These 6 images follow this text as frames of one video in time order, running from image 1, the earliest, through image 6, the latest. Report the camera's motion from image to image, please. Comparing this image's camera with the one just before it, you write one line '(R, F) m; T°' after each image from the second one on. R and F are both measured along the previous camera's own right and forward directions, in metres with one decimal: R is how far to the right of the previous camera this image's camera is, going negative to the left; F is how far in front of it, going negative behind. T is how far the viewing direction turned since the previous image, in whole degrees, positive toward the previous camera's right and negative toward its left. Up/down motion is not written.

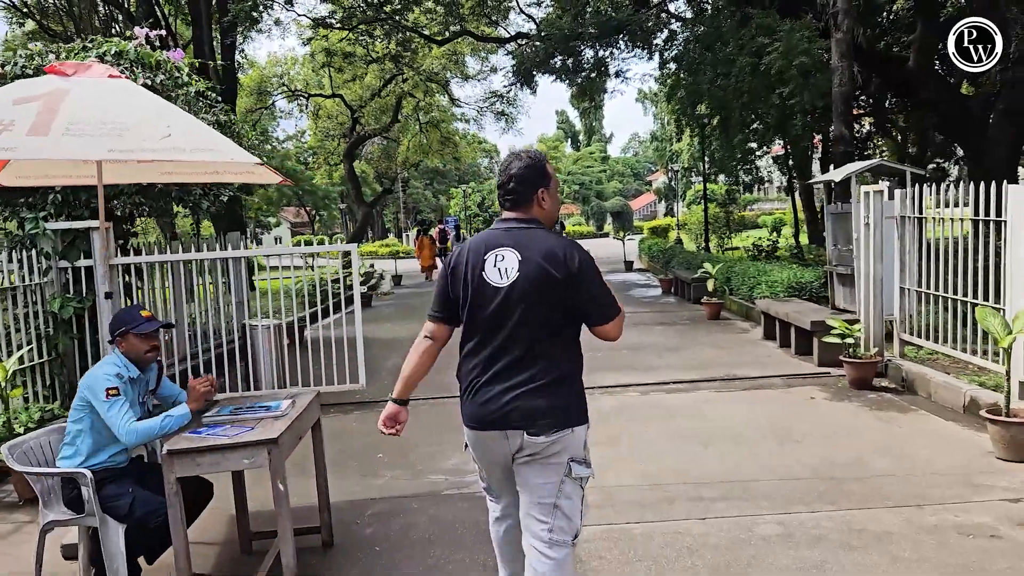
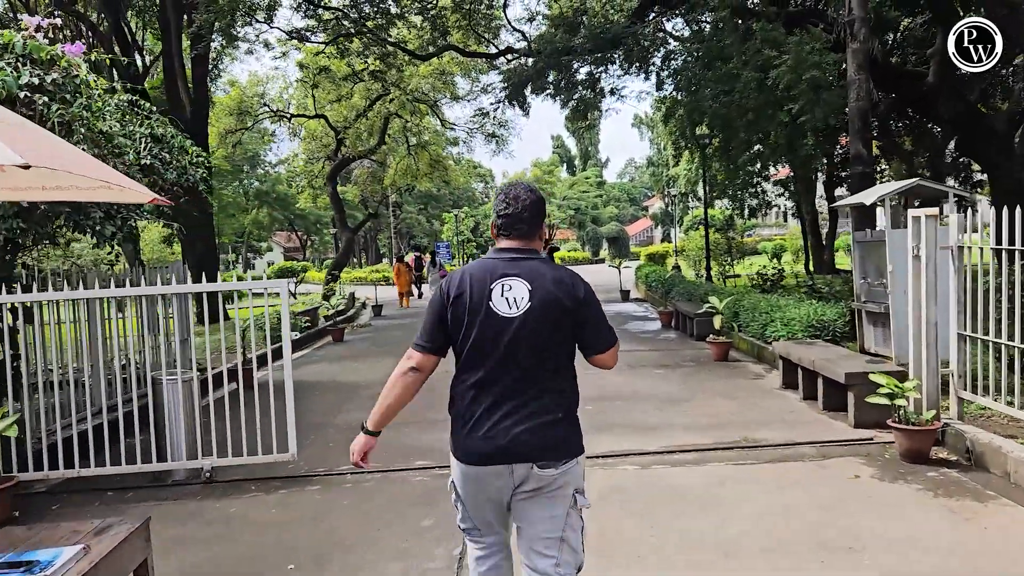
(+0.2, +1.2) m; 0°
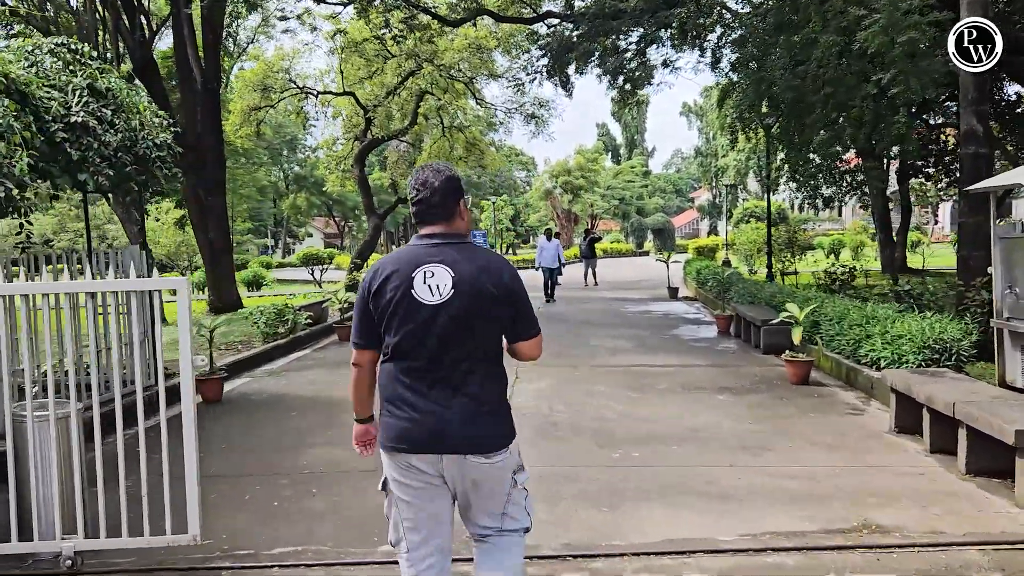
(+0.1, +1.7) m; -3°
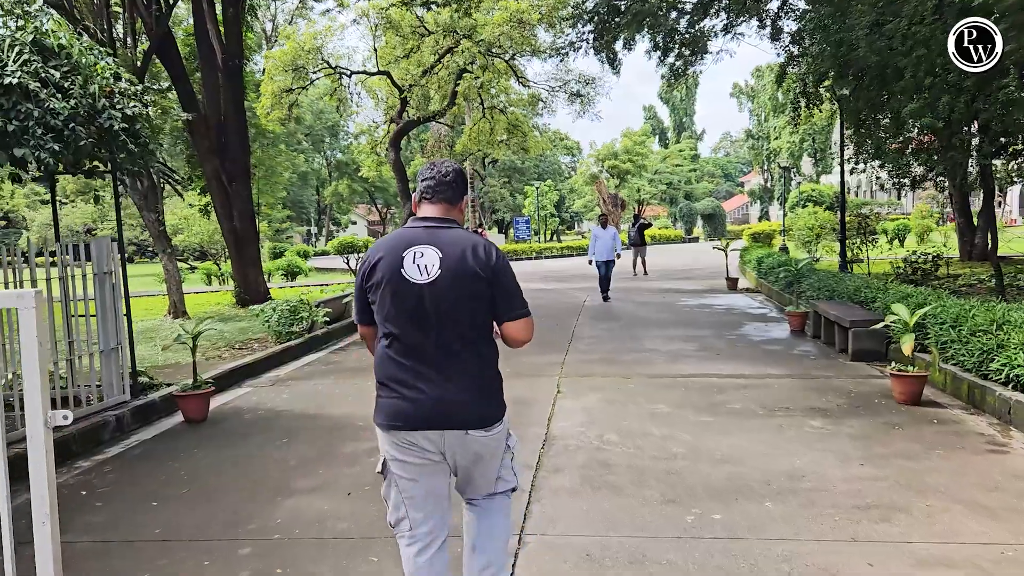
(0.0, +1.2) m; -3°
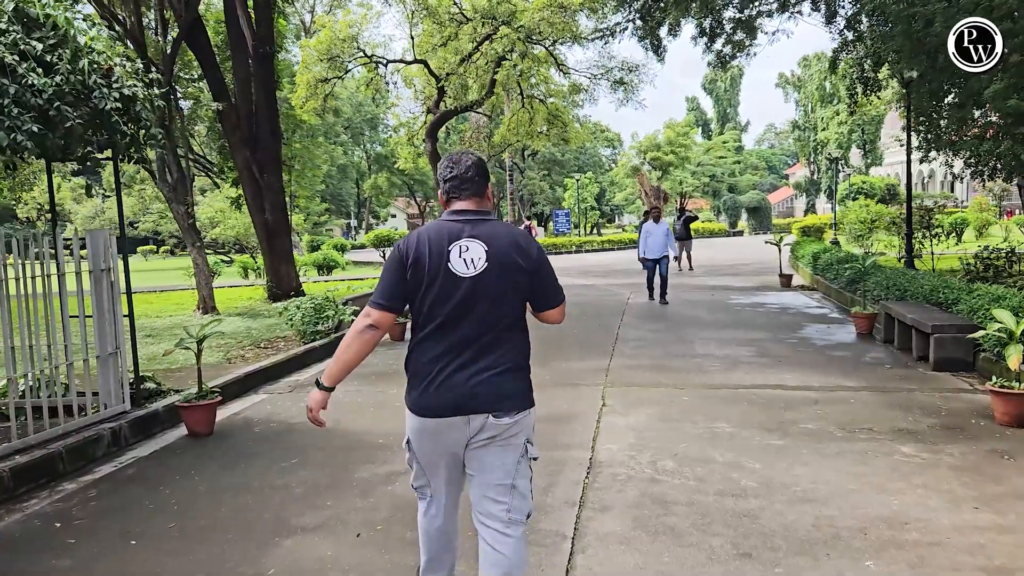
(0.0, +0.7) m; -3°
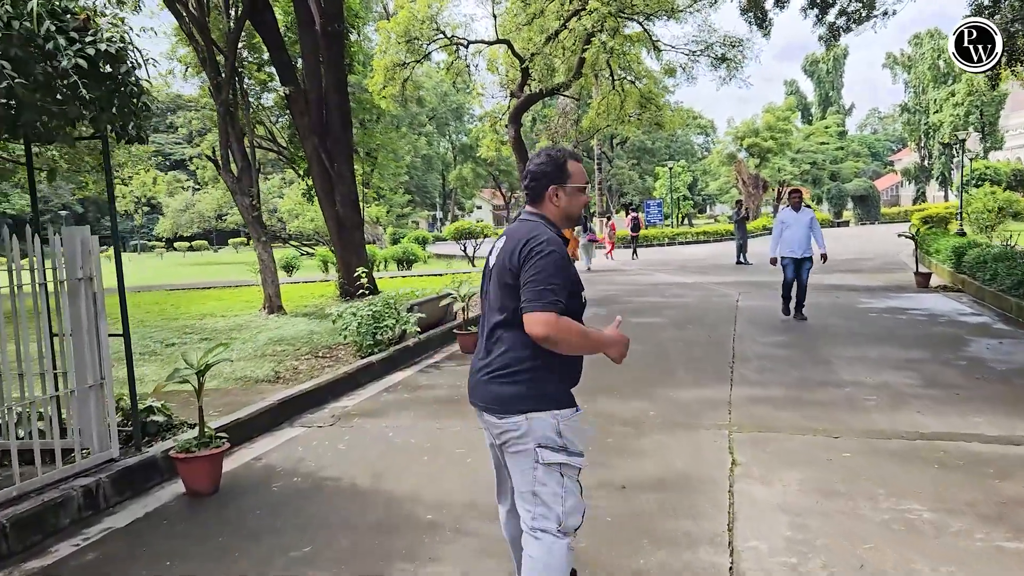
(-0.1, +1.4) m; -6°
